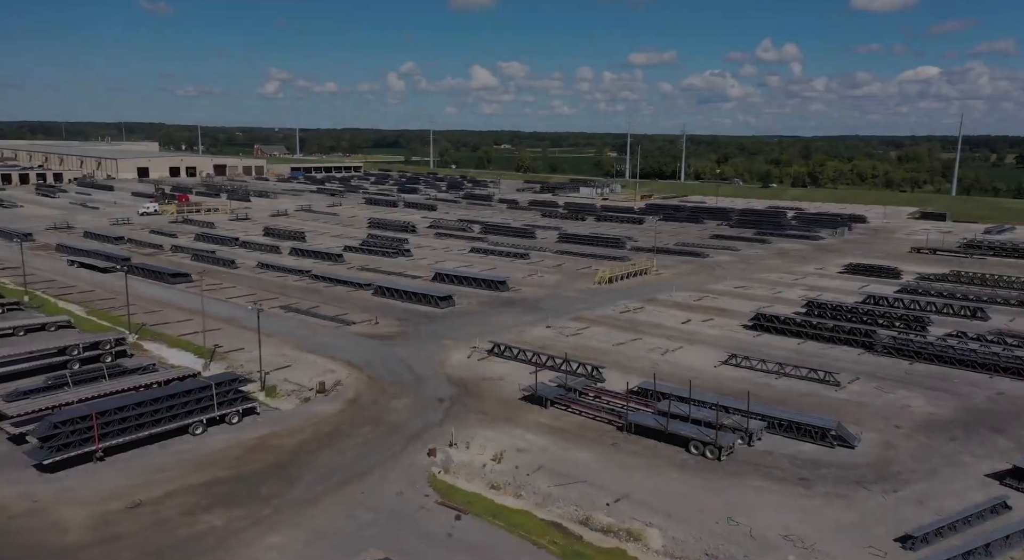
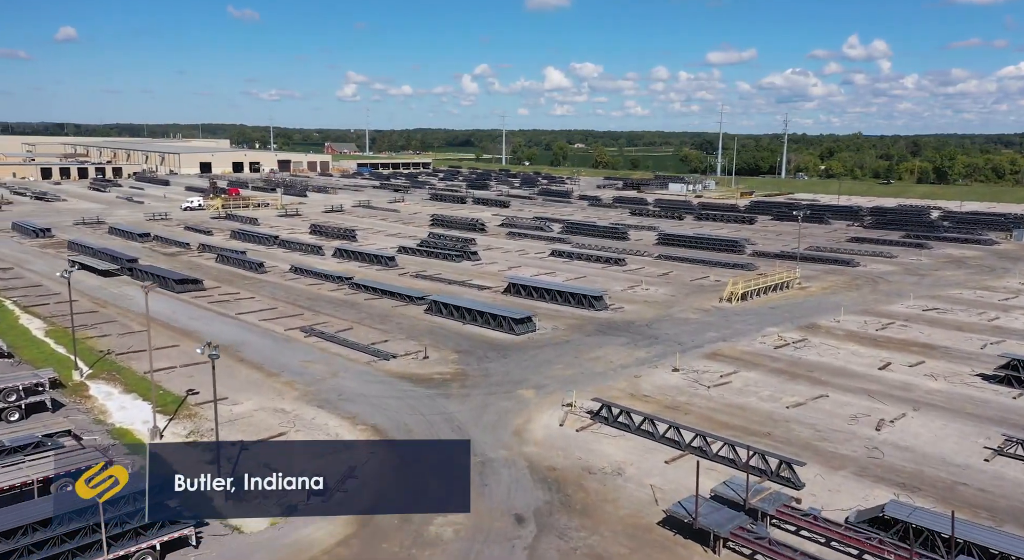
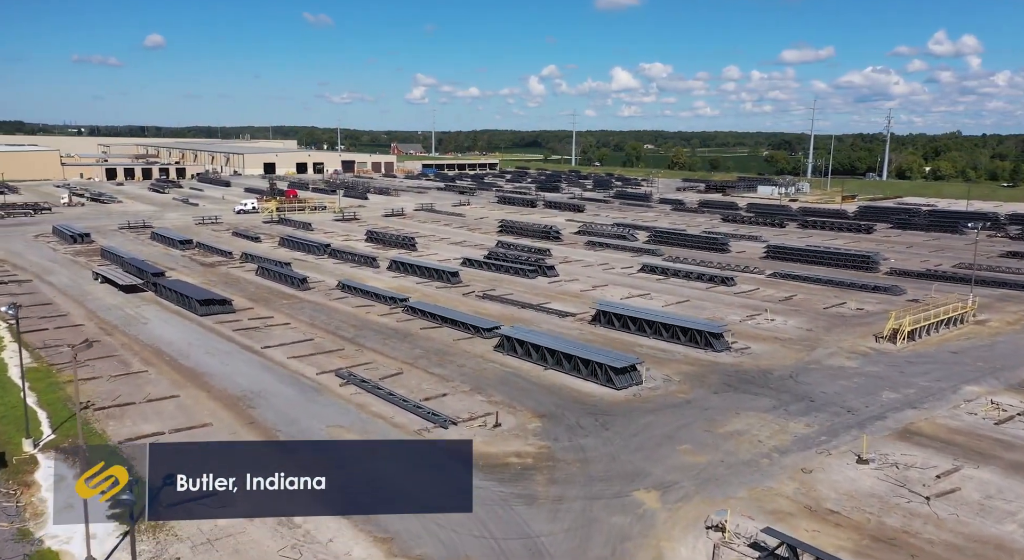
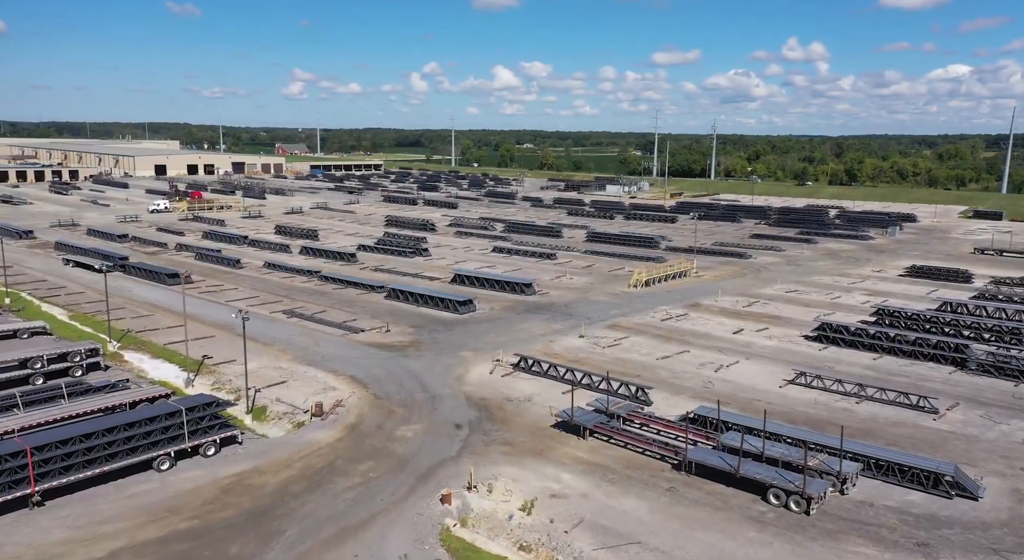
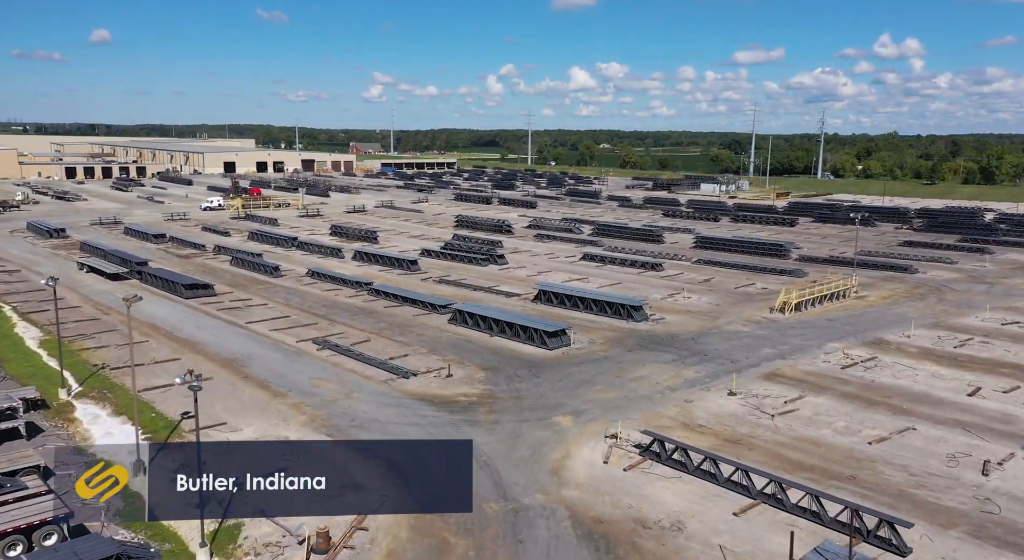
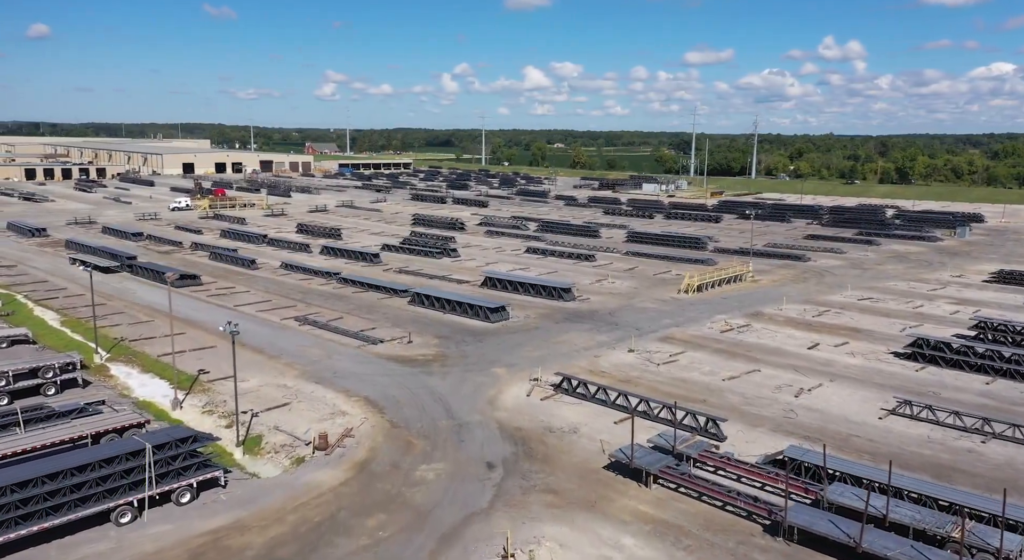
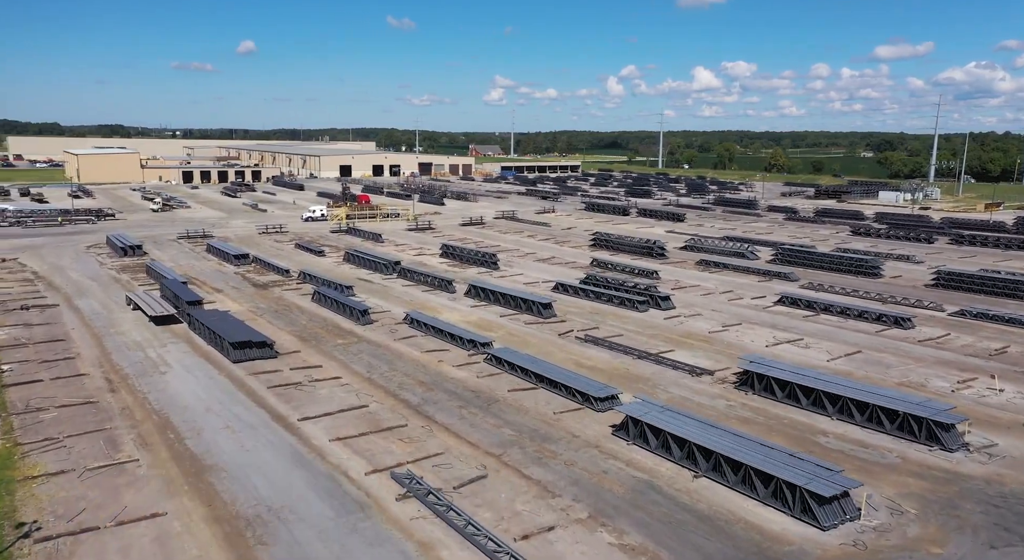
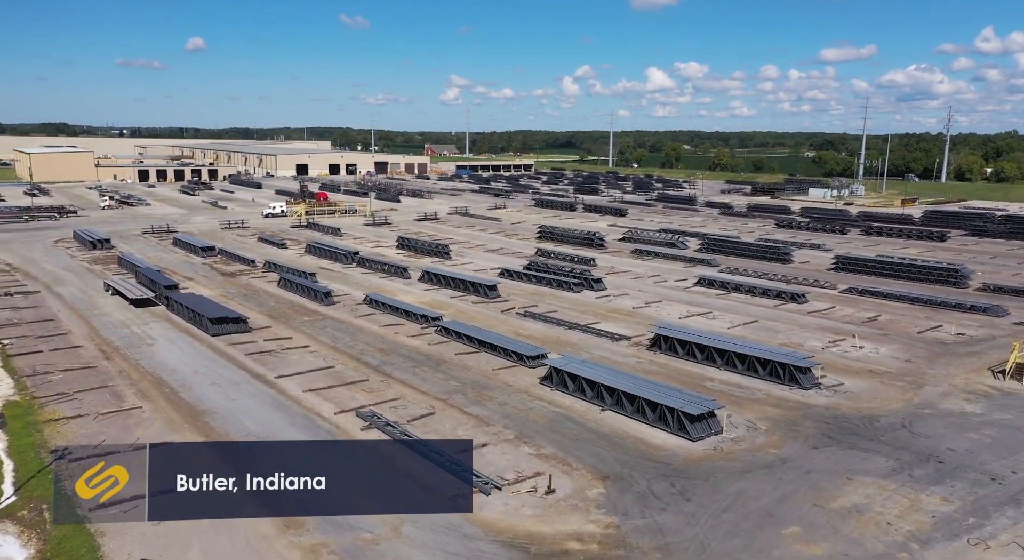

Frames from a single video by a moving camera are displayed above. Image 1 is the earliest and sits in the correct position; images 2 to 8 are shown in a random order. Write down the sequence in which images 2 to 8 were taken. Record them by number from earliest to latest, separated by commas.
4, 6, 2, 5, 3, 8, 7
